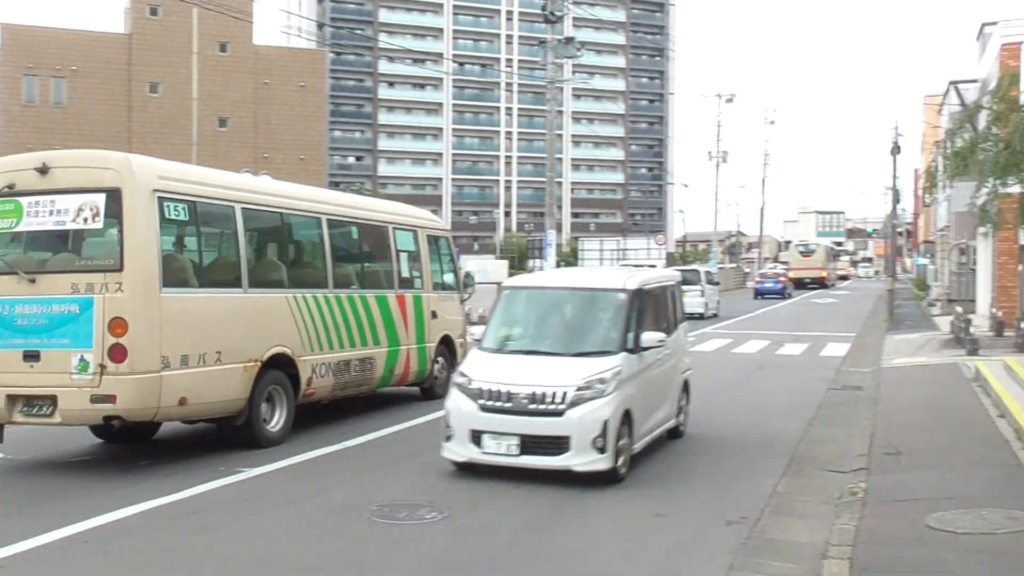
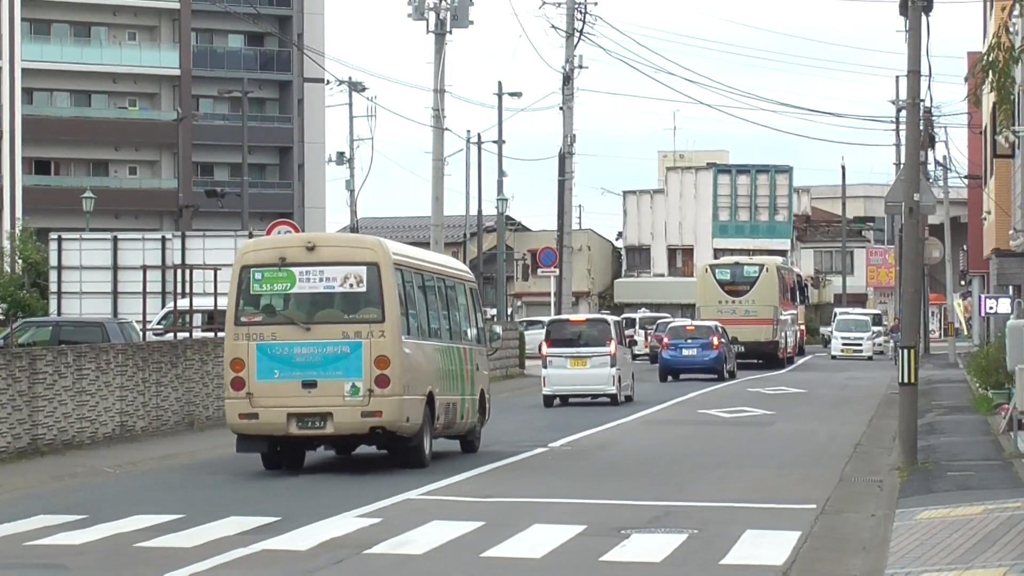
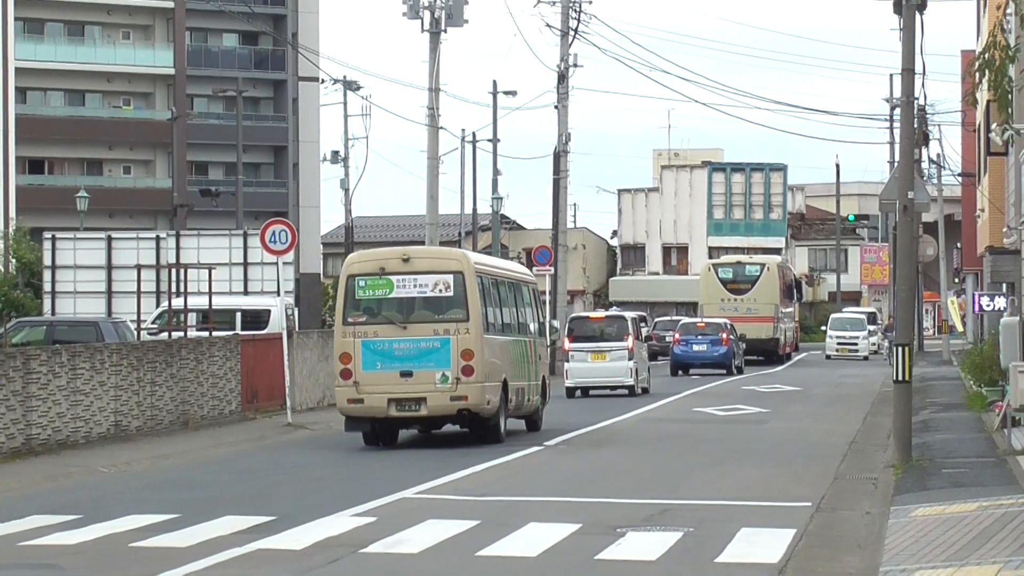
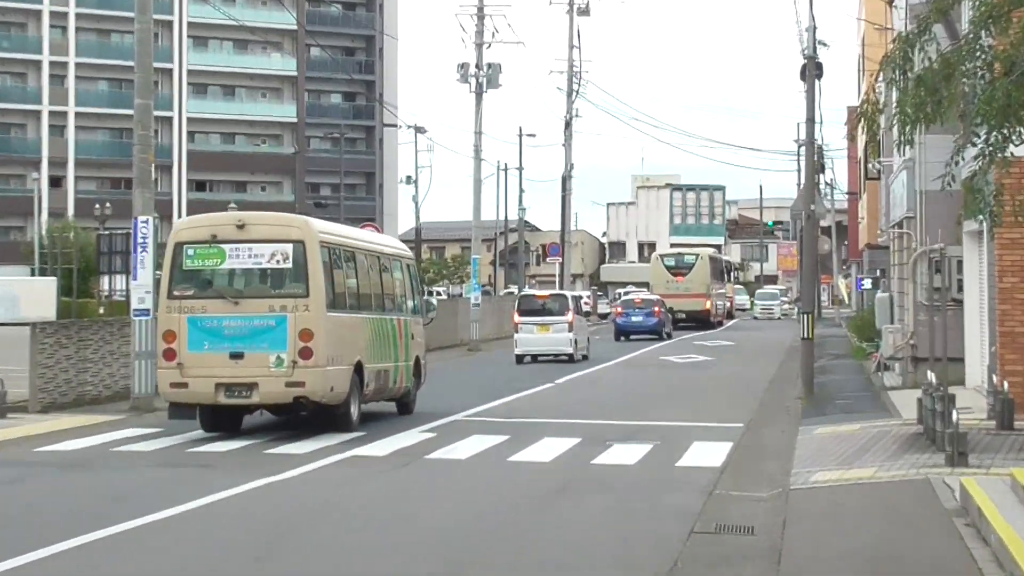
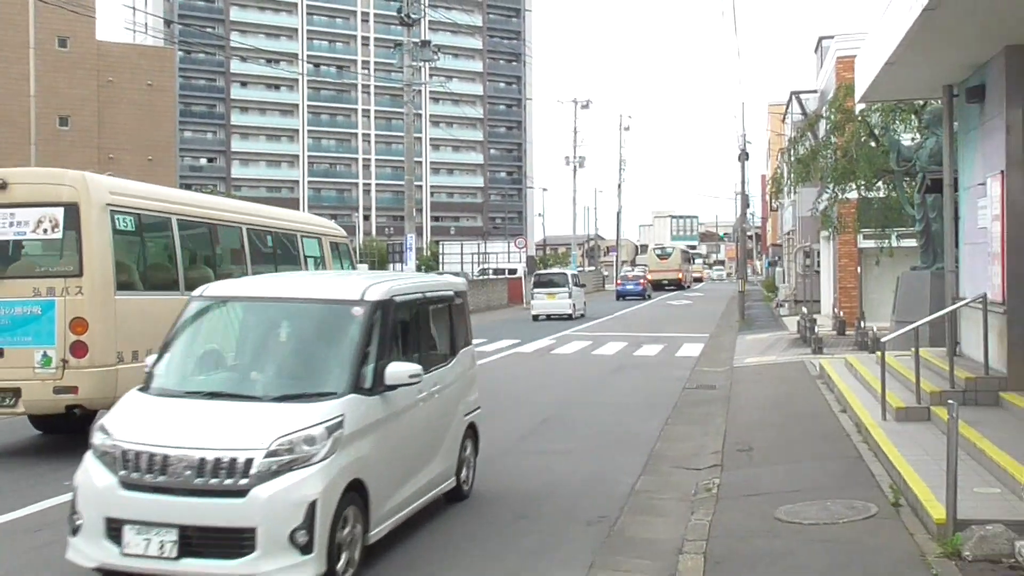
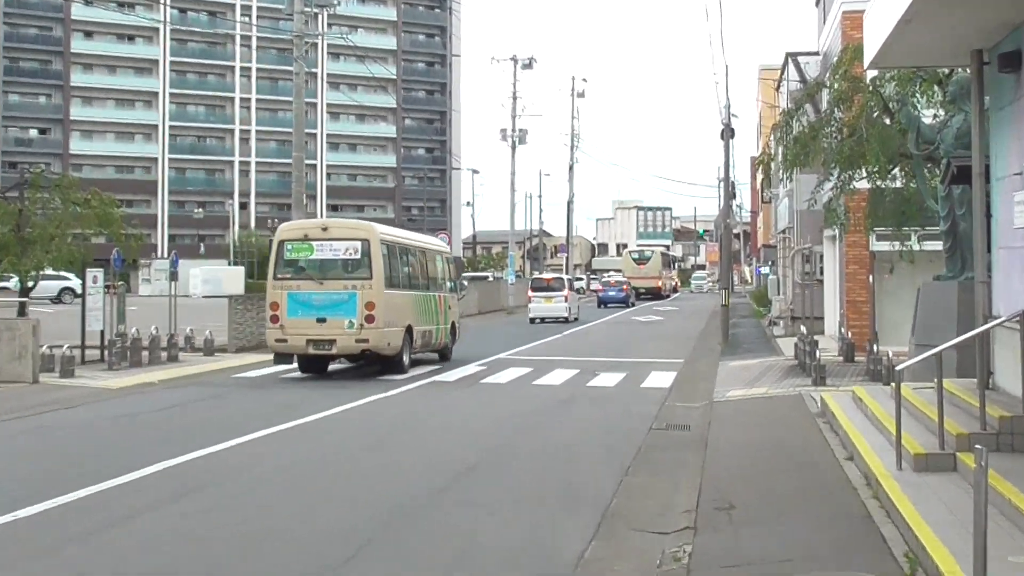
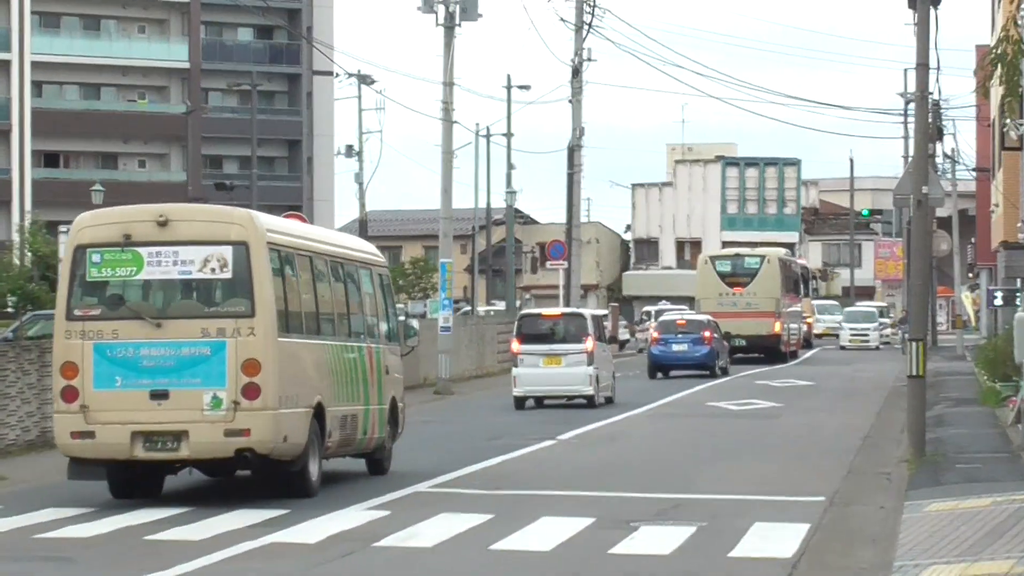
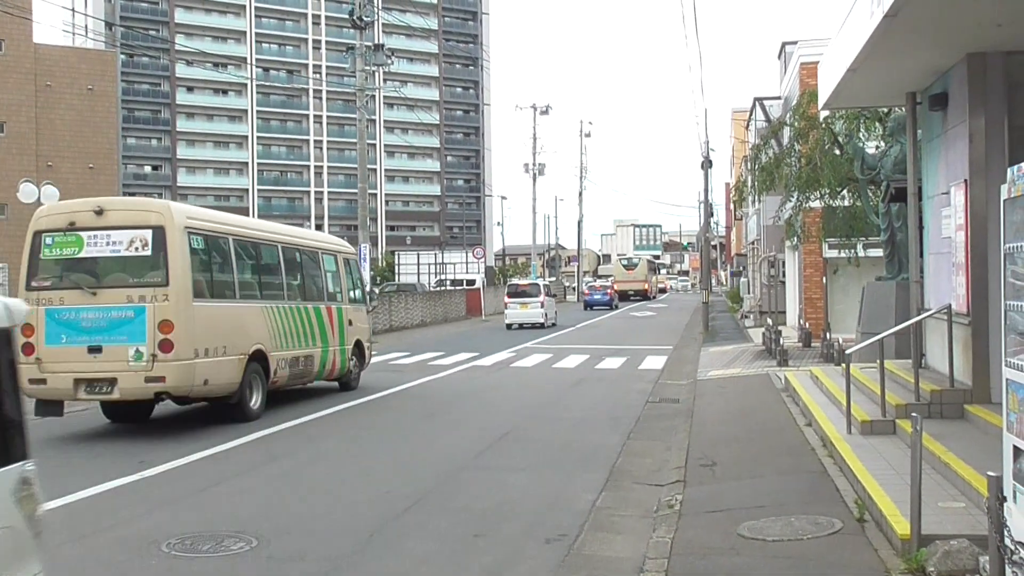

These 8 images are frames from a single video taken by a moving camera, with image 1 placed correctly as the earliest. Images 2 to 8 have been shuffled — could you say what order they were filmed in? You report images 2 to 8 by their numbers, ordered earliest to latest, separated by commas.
5, 8, 6, 4, 7, 2, 3
